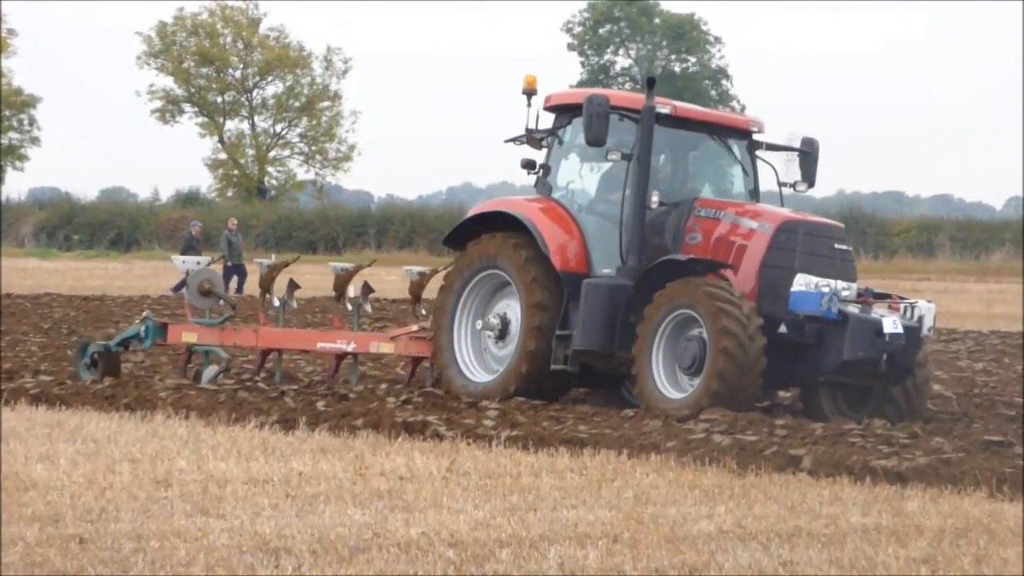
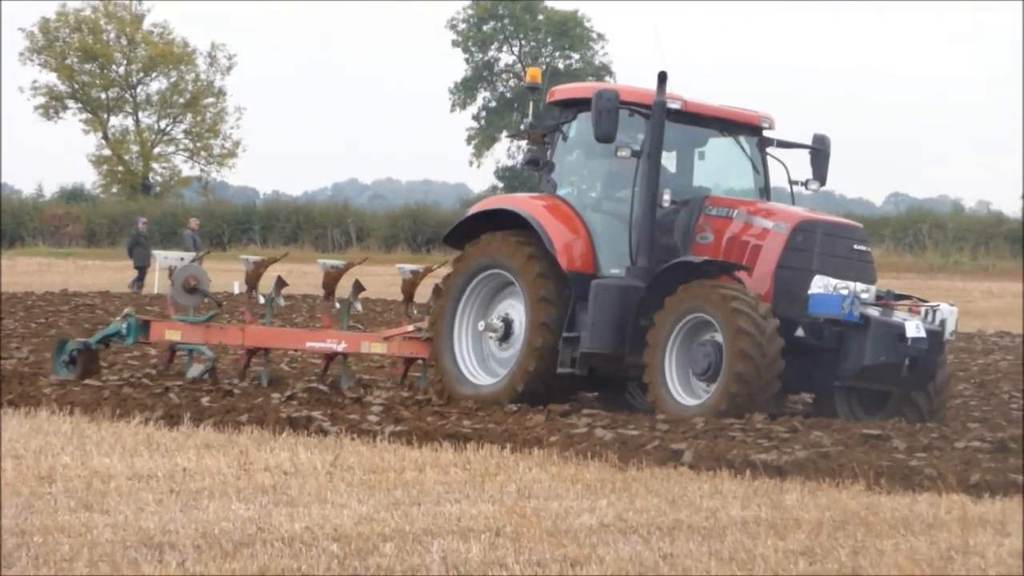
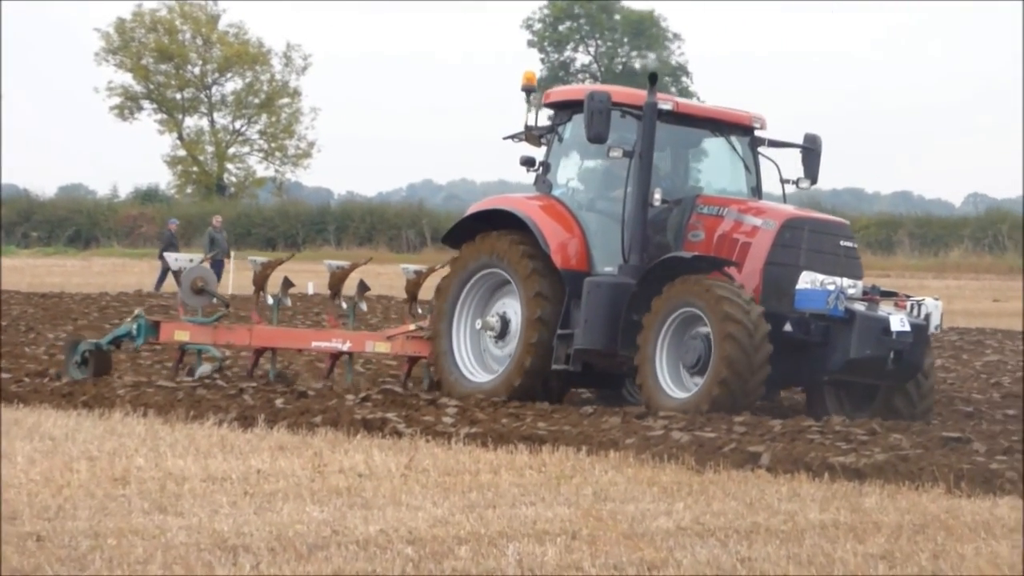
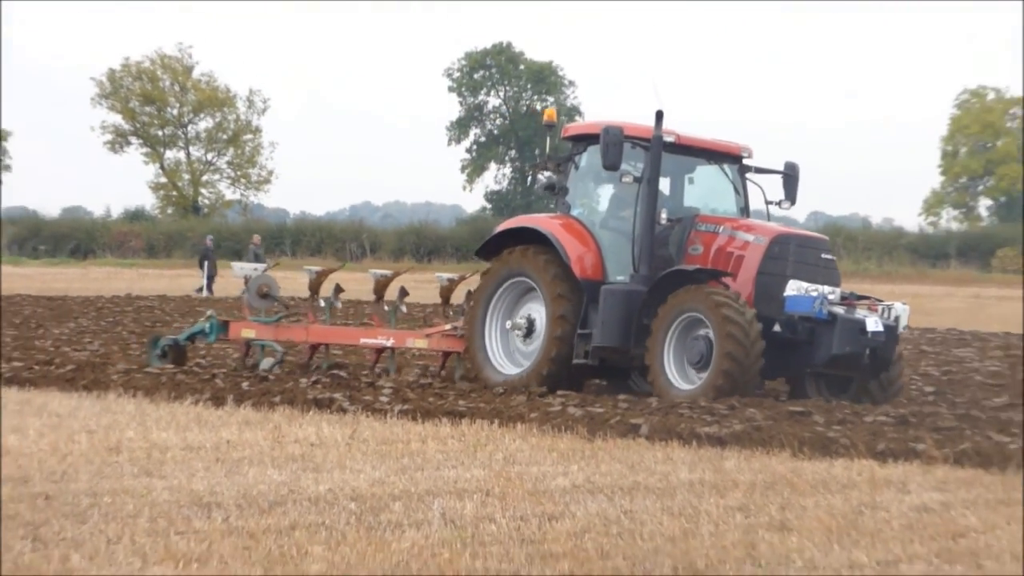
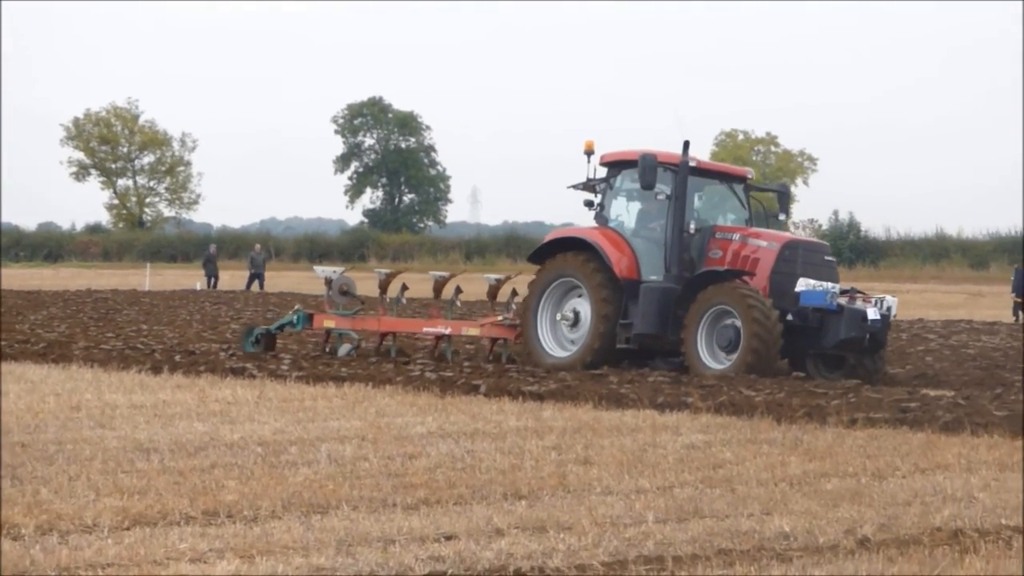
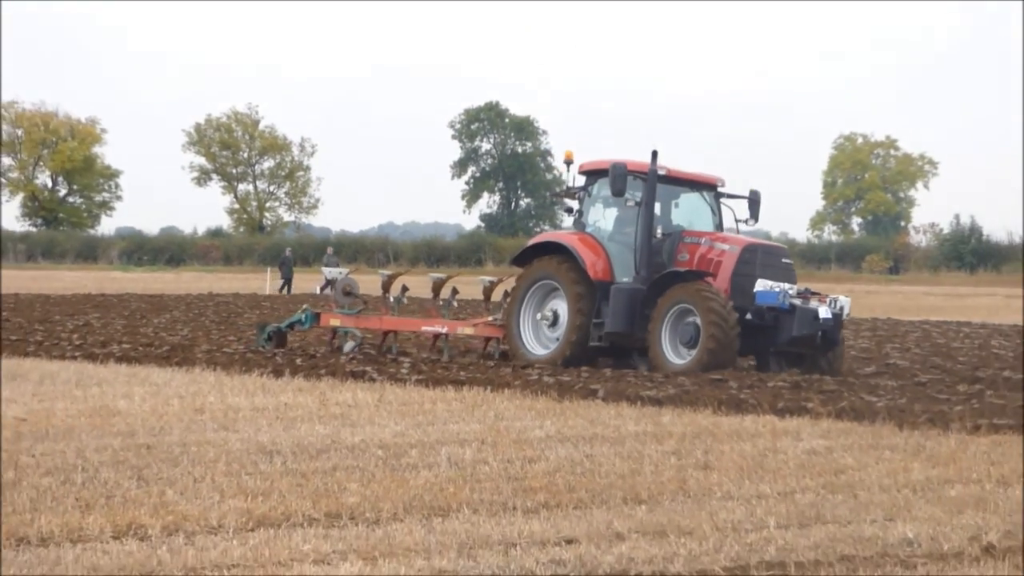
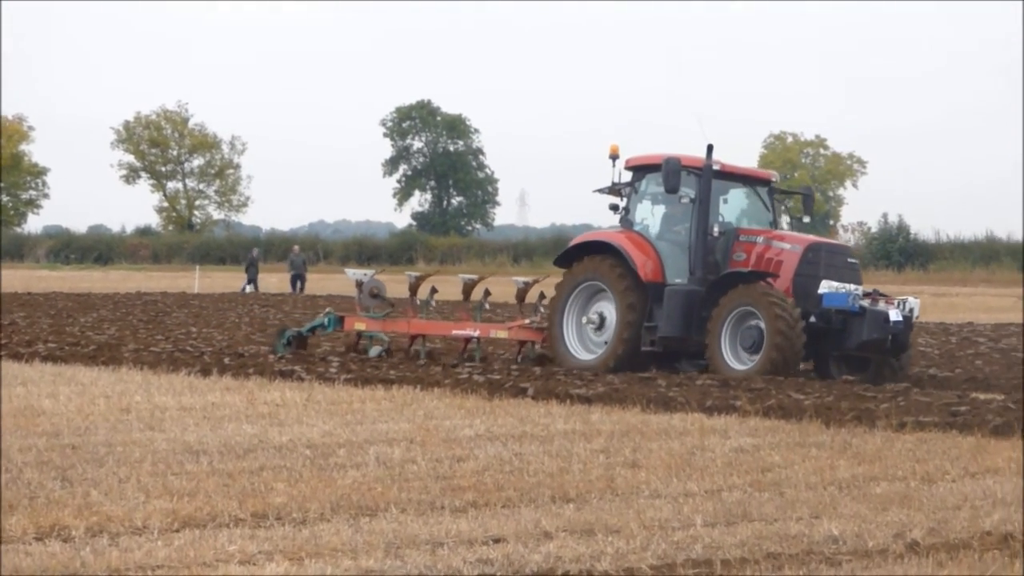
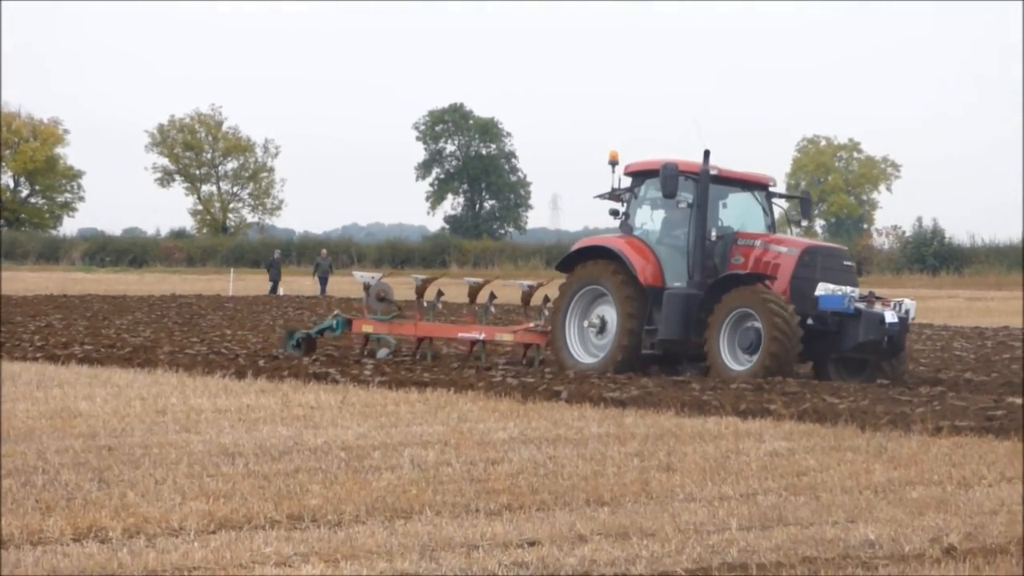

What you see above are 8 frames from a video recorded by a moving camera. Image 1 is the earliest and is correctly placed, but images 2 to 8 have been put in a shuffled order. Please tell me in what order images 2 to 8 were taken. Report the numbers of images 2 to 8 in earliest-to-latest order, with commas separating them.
3, 2, 4, 6, 8, 7, 5
